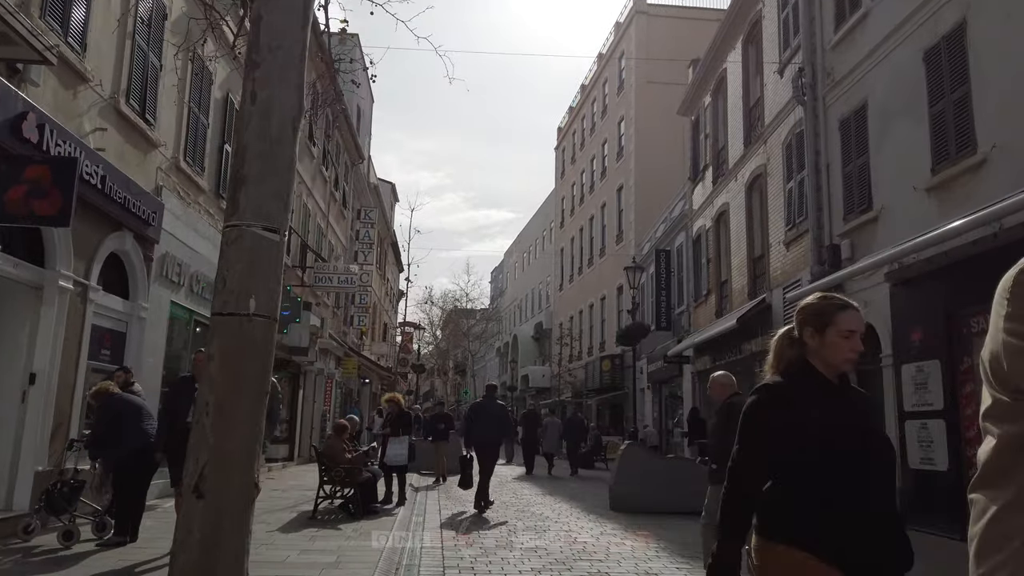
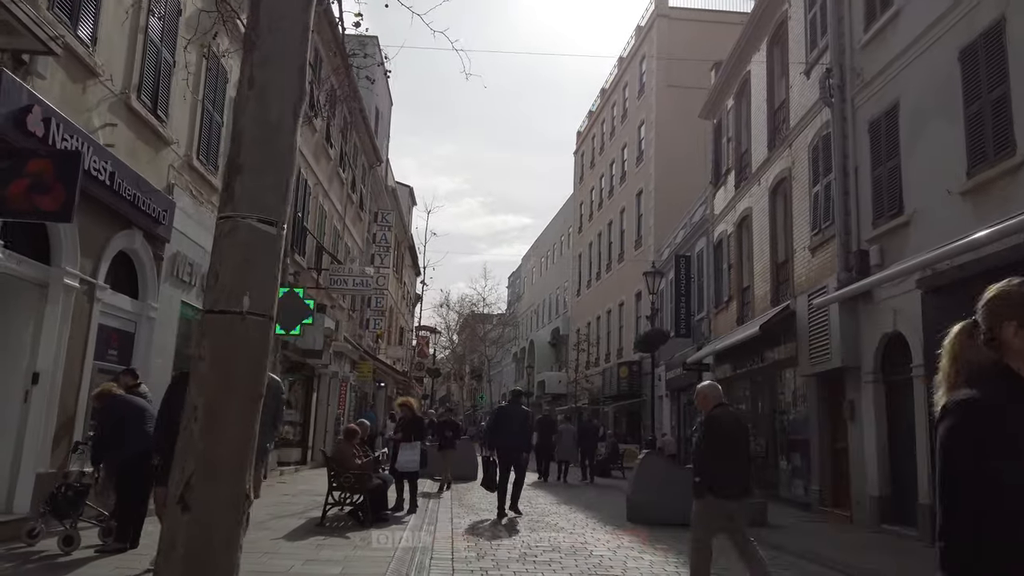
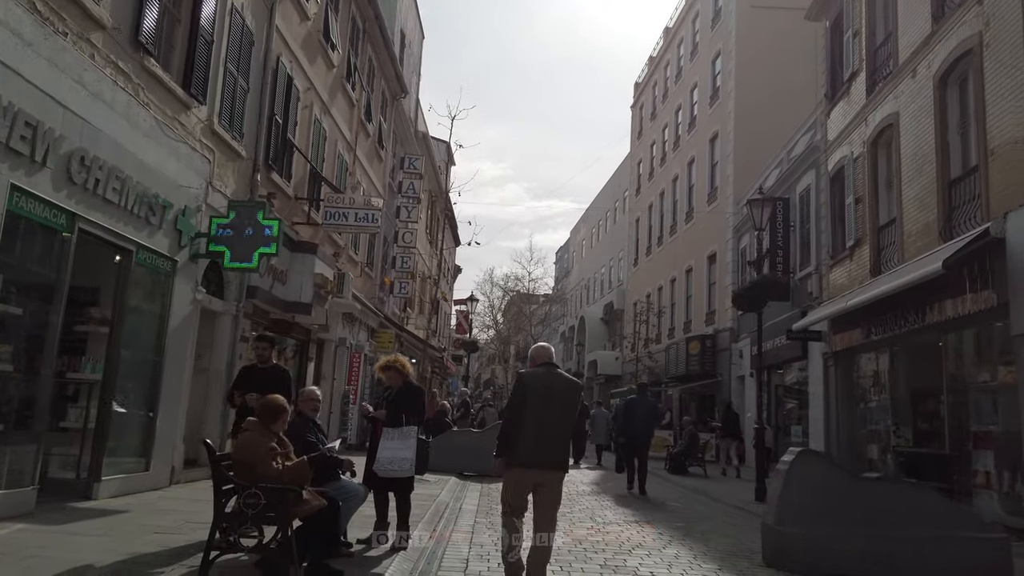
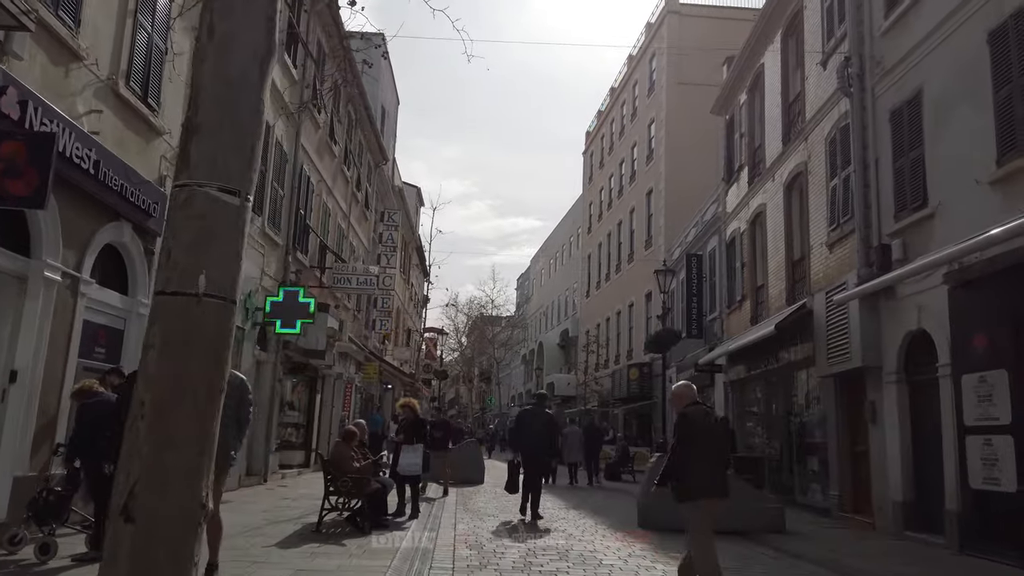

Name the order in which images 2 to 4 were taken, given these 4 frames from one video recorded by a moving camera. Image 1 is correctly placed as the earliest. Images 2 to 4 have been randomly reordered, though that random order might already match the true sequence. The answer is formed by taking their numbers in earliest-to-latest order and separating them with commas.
2, 4, 3
